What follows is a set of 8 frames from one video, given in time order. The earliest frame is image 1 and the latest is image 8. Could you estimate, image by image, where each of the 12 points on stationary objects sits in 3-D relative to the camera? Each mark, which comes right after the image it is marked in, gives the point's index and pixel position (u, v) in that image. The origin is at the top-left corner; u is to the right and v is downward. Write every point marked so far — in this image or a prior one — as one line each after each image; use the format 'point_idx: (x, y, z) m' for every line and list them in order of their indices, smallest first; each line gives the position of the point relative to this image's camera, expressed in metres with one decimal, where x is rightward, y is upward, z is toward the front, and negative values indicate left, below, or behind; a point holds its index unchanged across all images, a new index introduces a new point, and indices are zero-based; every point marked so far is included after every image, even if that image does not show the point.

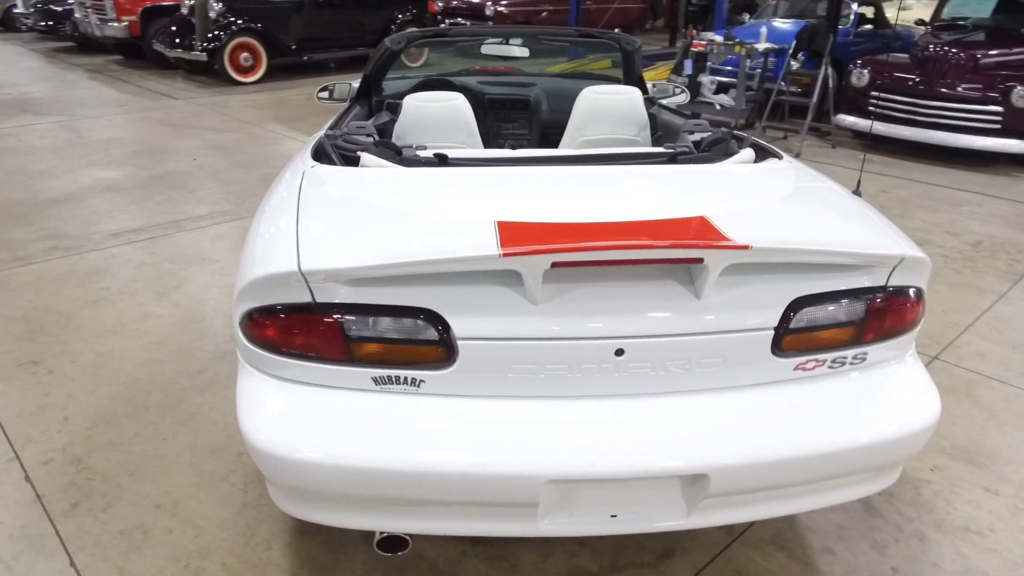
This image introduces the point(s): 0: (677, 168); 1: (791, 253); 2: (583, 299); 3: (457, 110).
0: (+0.4, +0.3, +2.1) m
1: (+0.5, +0.1, +1.4) m
2: (+0.1, 0.0, +1.4) m
3: (-0.2, +0.7, +2.7) m
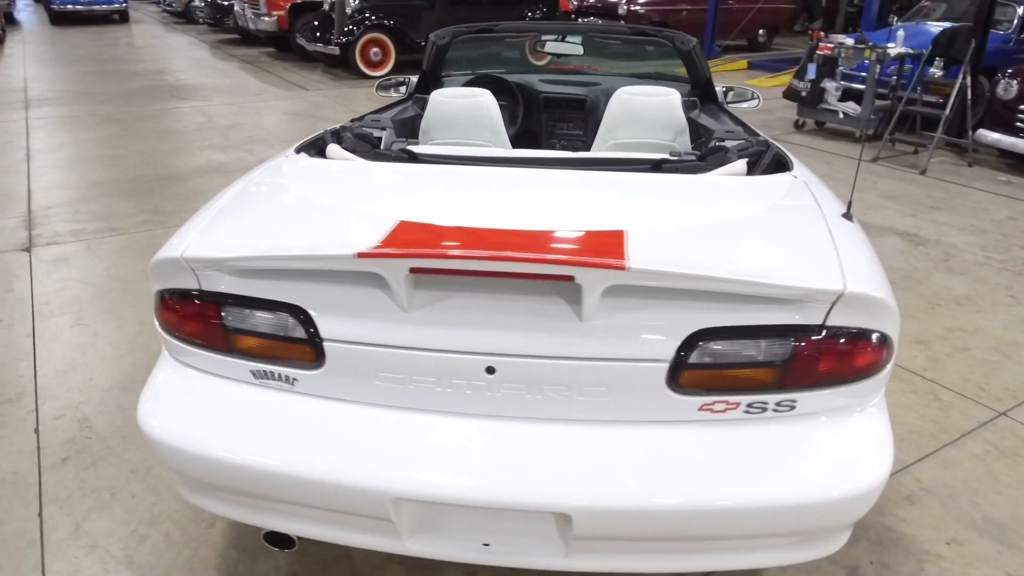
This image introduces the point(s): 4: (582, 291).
0: (+0.4, +0.3, +1.9) m
1: (+0.3, 0.0, +1.3) m
2: (-0.1, 0.0, +1.3) m
3: (-0.1, +0.7, +2.7) m
4: (+0.1, 0.0, +1.3) m
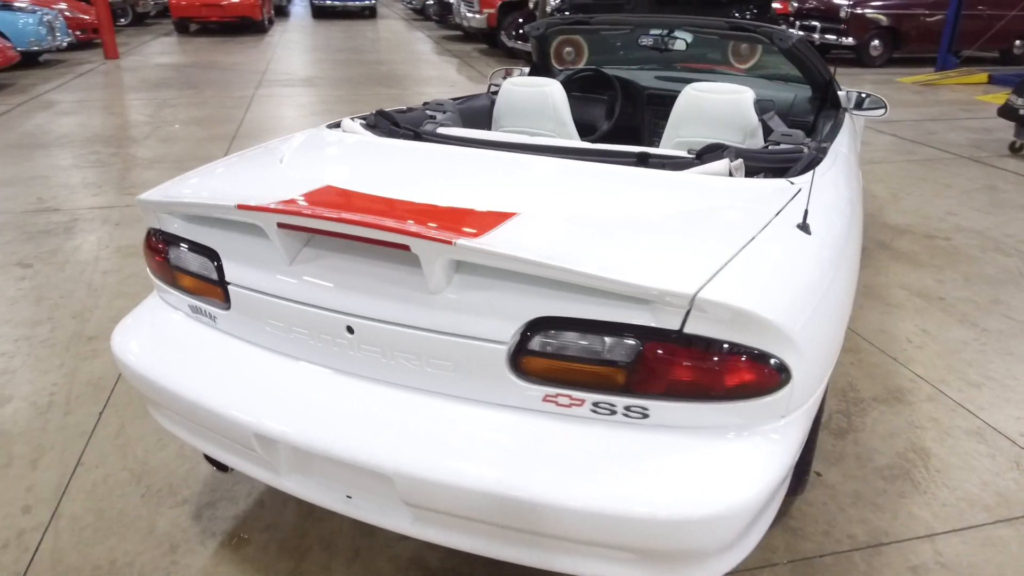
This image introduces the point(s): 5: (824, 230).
0: (+0.3, +0.3, +1.8) m
1: (0.0, 0.0, +1.2) m
2: (-0.4, 0.0, +1.4) m
3: (+0.1, +0.7, +2.7) m
4: (-0.2, 0.0, +1.3) m
5: (+0.7, +0.1, +1.7) m
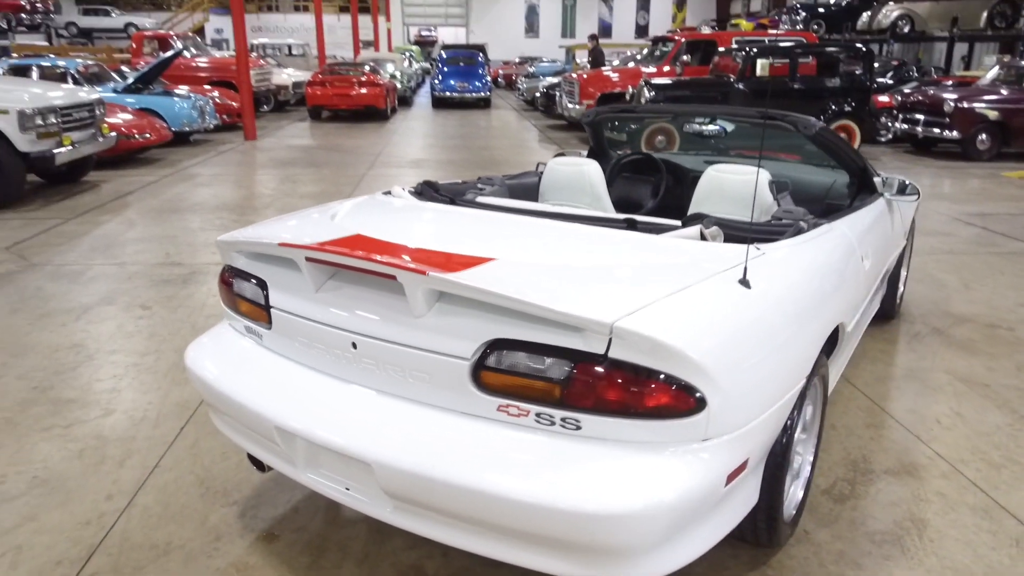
0: (+0.3, +0.2, +2.1) m
1: (-0.1, 0.0, +1.5) m
2: (-0.4, 0.0, +1.7) m
3: (+0.3, +0.5, +3.0) m
4: (-0.2, 0.0, +1.6) m
5: (+0.7, 0.0, +1.9) m
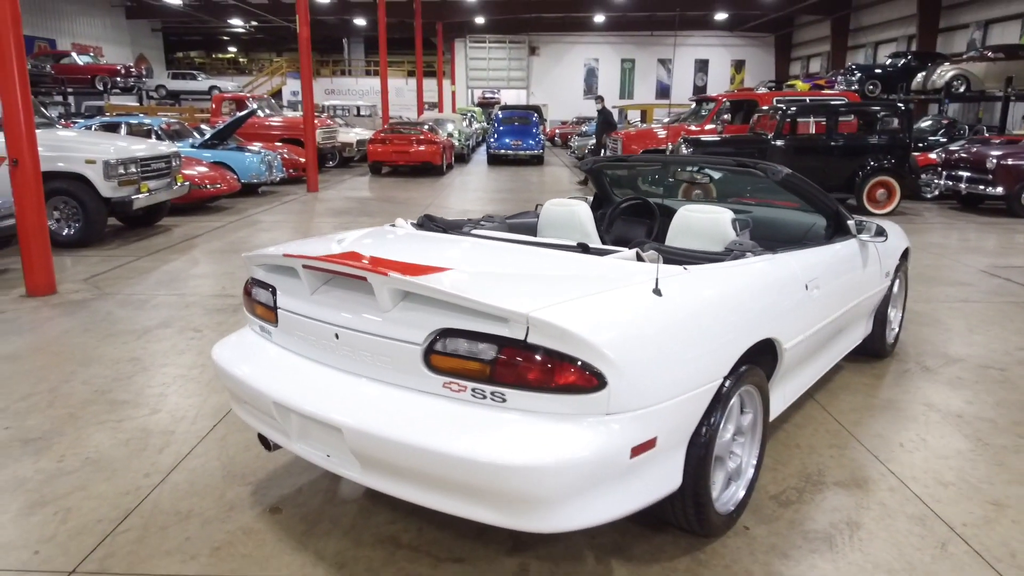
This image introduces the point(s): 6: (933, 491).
0: (+0.2, +0.1, +2.4) m
1: (-0.2, 0.0, +1.9) m
2: (-0.5, 0.0, +2.1) m
3: (+0.3, +0.4, +3.4) m
4: (-0.4, 0.0, +2.0) m
5: (+0.5, 0.0, +2.2) m
6: (+1.6, -0.8, +2.7) m
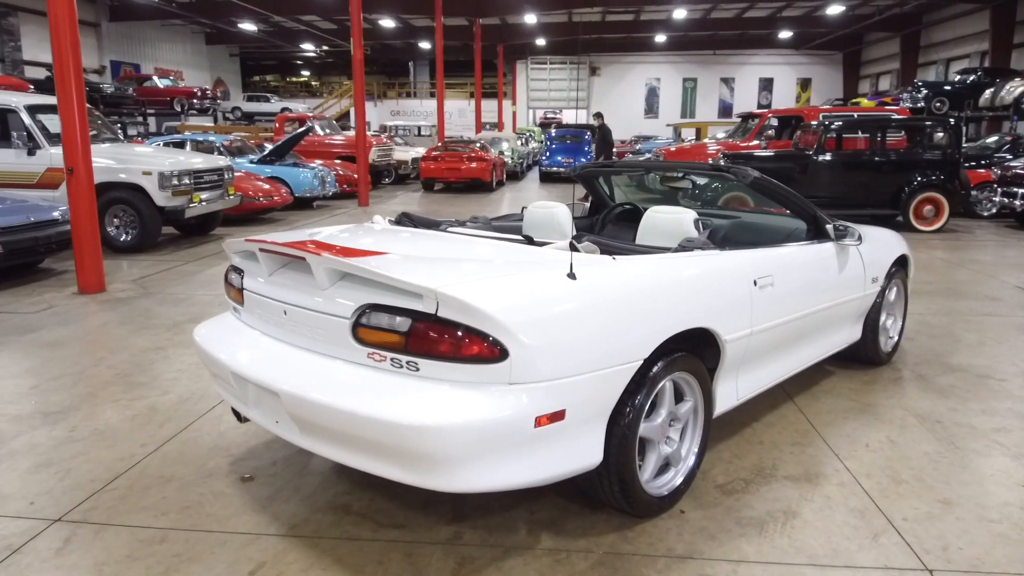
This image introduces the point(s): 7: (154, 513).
0: (0.0, +0.1, +2.6) m
1: (-0.4, +0.1, +2.1) m
2: (-0.7, 0.0, +2.4) m
3: (+0.2, +0.4, +3.6) m
4: (-0.6, +0.1, +2.2) m
5: (+0.3, 0.0, +2.3) m
6: (+1.4, -0.7, +2.7) m
7: (-1.2, -0.8, +2.5) m
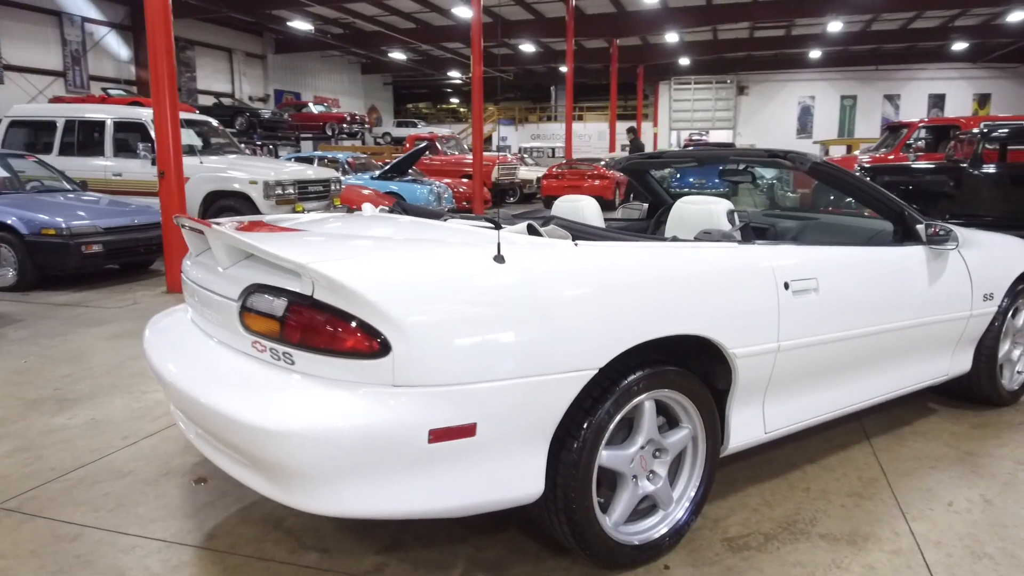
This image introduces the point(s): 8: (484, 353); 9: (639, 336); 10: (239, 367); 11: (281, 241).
0: (-0.1, +0.2, +2.2) m
1: (-0.6, +0.1, +1.8) m
2: (-0.9, +0.1, +2.1) m
3: (+0.3, +0.3, +3.1) m
4: (-0.8, +0.1, +1.9) m
5: (+0.1, 0.0, +1.8) m
6: (+1.2, -0.8, +2.1) m
7: (-1.4, -0.7, +2.4) m
8: (-0.1, -0.2, +1.7) m
9: (+0.3, -0.1, +1.9) m
10: (-0.6, -0.2, +1.8) m
11: (-0.6, +0.1, +1.8) m
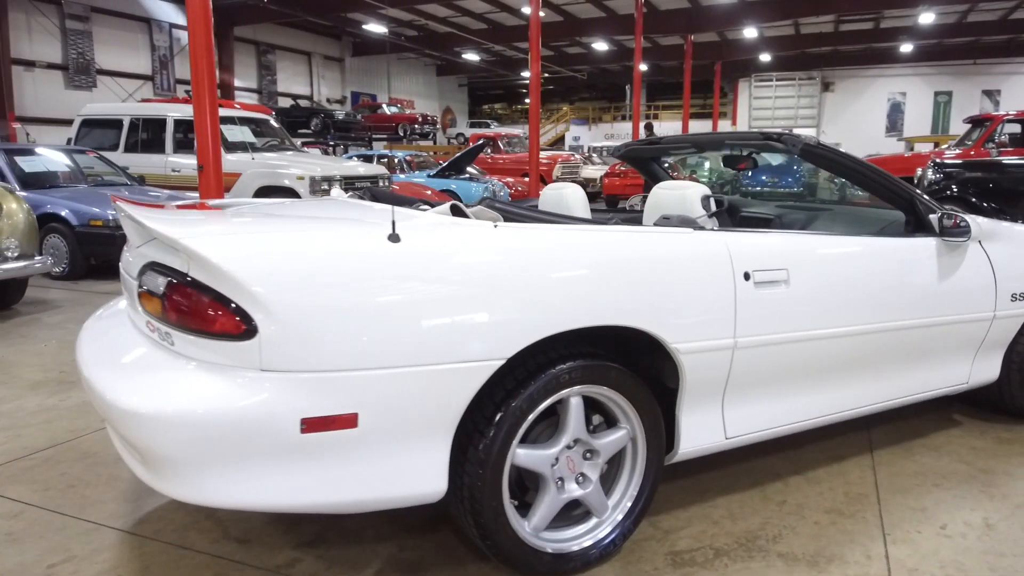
0: (-0.2, +0.2, +2.1) m
1: (-0.9, +0.2, +1.8) m
2: (-1.1, +0.1, +2.1) m
3: (+0.2, +0.4, +3.0) m
4: (-1.0, +0.2, +1.9) m
5: (-0.1, +0.1, +1.7) m
6: (+1.0, -0.7, +1.8) m
7: (-1.5, -0.6, +2.4) m
8: (-0.3, -0.1, +1.6) m
9: (+0.1, -0.1, +1.8) m
10: (-0.9, -0.1, +1.7) m
11: (-0.8, +0.2, +1.8) m
